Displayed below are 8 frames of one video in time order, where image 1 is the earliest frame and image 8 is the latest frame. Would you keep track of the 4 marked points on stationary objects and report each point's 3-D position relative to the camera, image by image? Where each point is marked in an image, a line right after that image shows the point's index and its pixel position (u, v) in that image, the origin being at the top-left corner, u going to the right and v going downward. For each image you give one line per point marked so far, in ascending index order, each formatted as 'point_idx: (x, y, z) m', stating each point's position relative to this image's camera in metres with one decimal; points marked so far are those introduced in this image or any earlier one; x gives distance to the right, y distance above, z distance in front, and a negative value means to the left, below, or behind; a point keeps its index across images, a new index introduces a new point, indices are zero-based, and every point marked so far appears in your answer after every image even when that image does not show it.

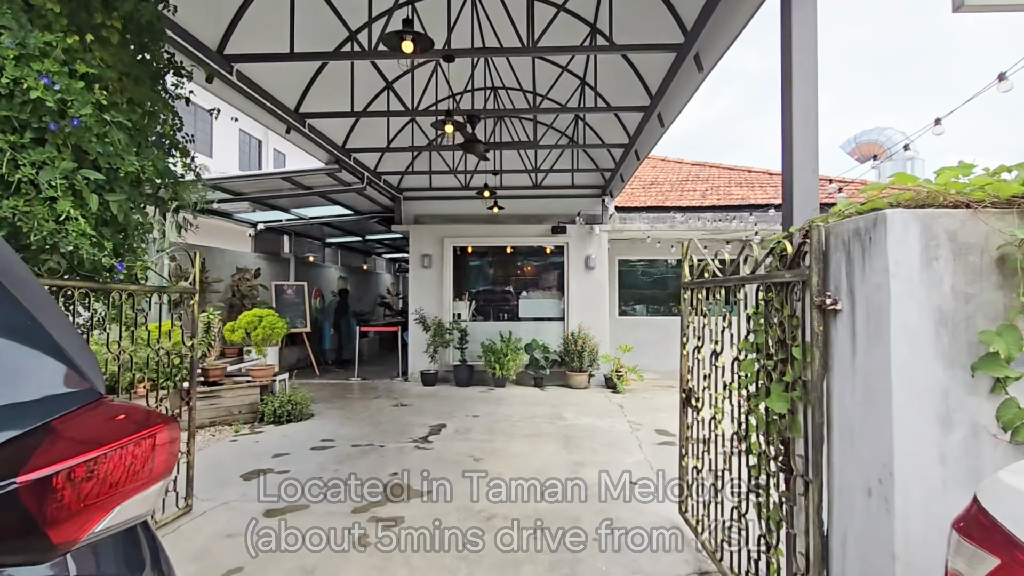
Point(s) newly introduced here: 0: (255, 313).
0: (-3.0, -0.3, +5.9) m
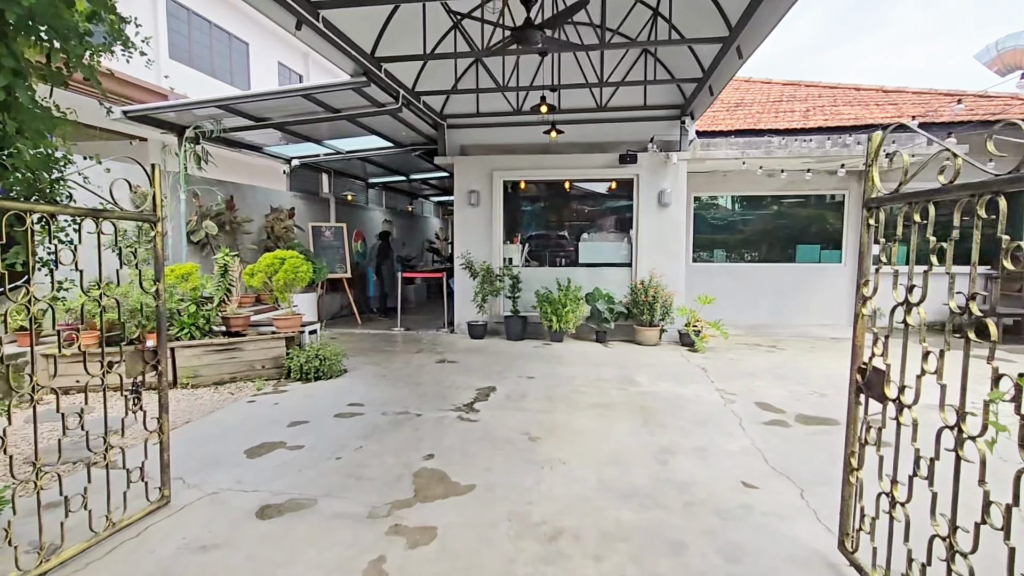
0: (-2.4, +0.3, +5.2) m
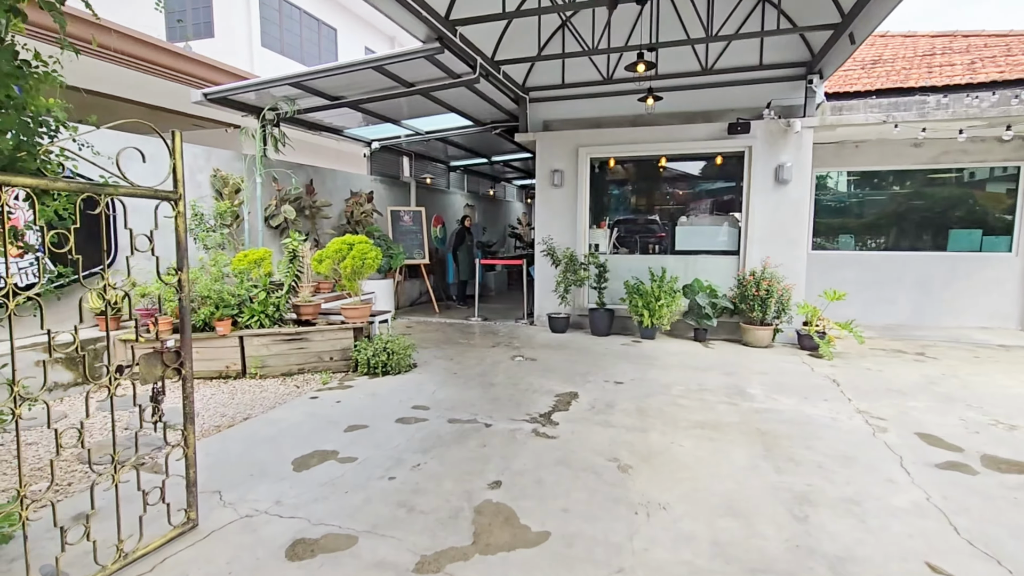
0: (-1.6, +0.5, +4.8) m
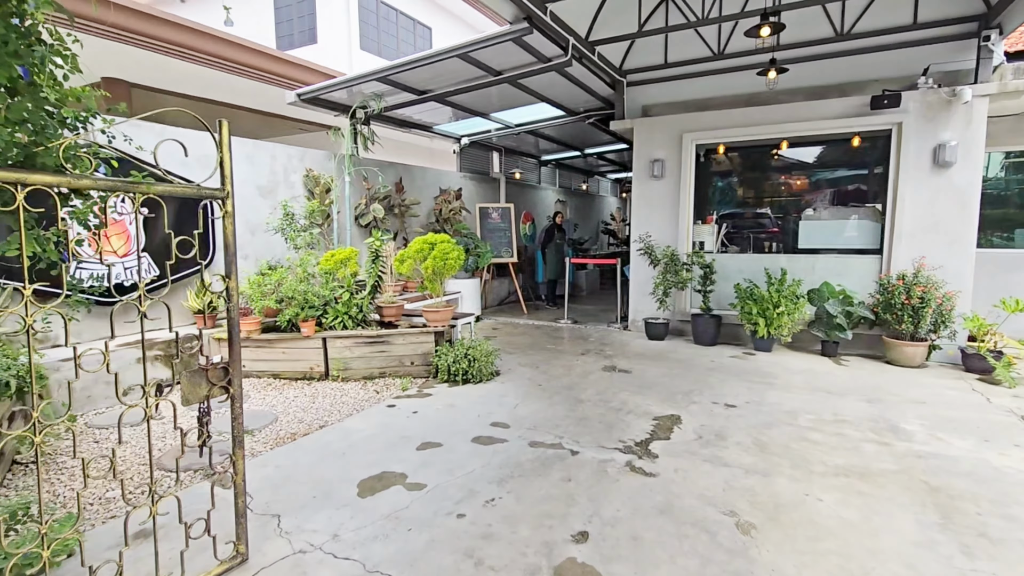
0: (-0.8, +0.4, +4.6) m
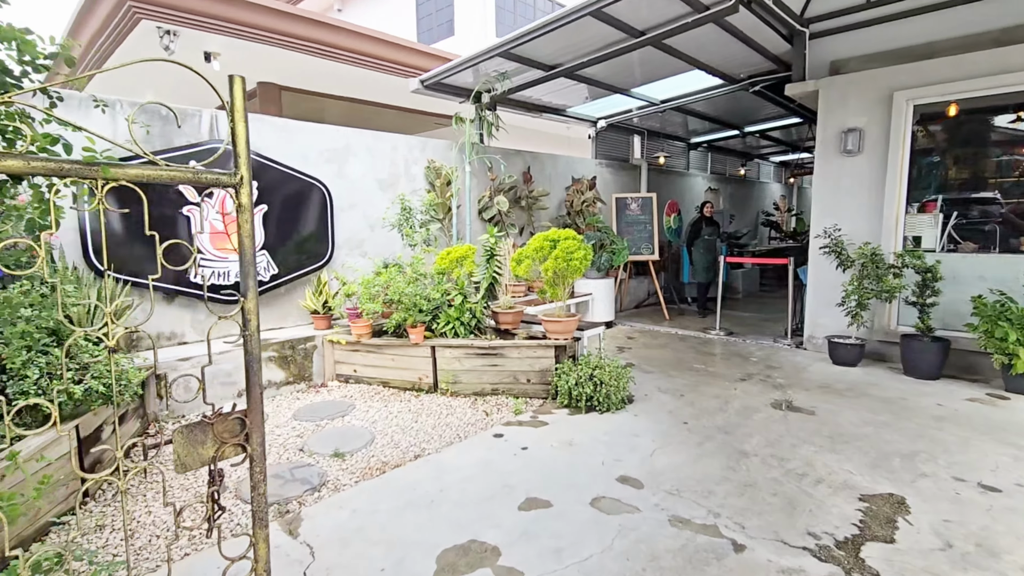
0: (+0.3, +0.4, +3.9) m
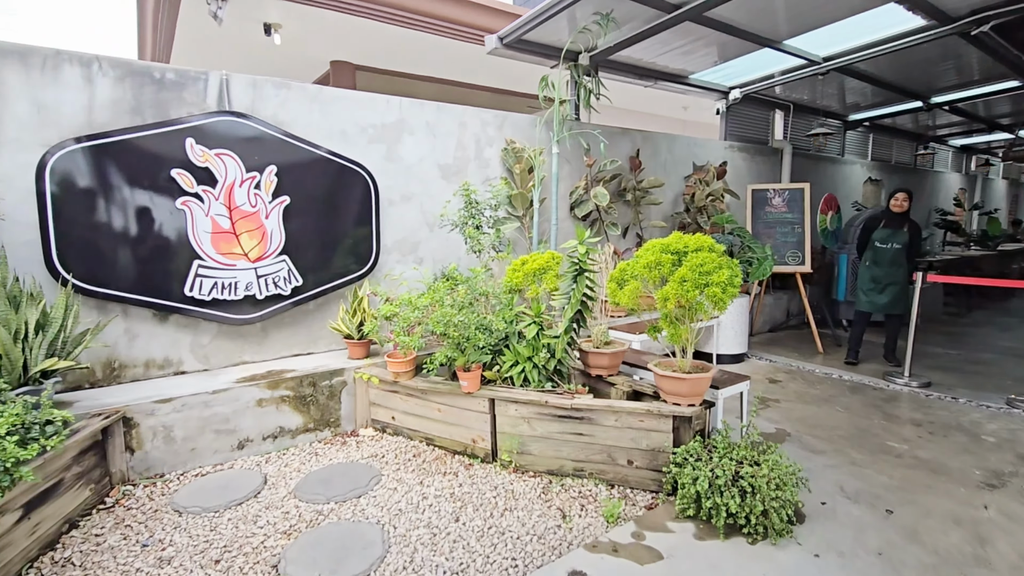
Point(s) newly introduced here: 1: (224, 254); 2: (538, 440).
0: (+0.8, +0.2, +2.5) m
1: (-1.7, +0.2, +3.0) m
2: (+0.1, -0.8, +2.8) m
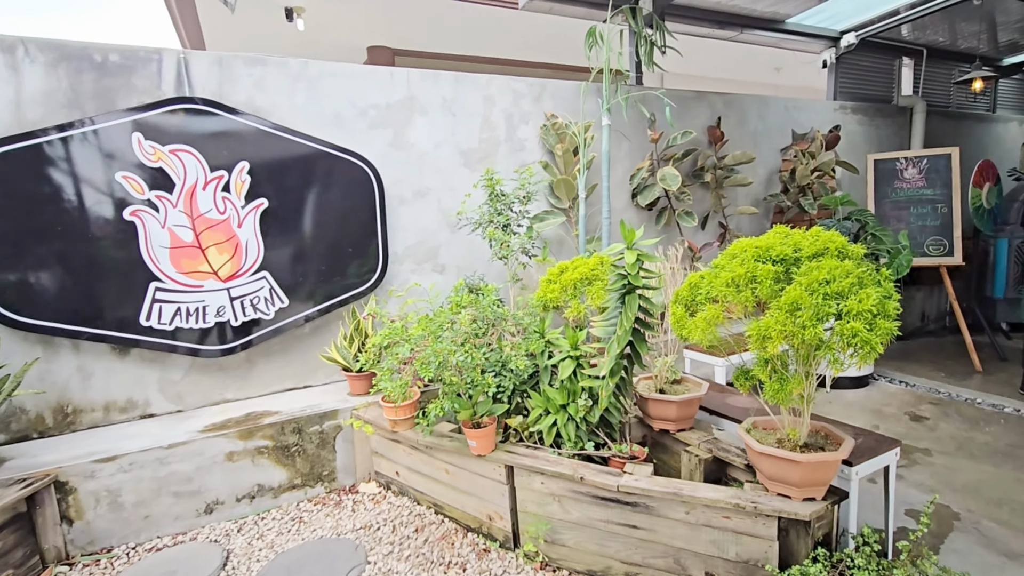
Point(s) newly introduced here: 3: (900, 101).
0: (+0.8, +0.1, +1.6) m
1: (-1.6, +0.1, +2.5) m
2: (+0.2, -0.9, +2.0) m
3: (+4.0, +1.9, +5.2) m
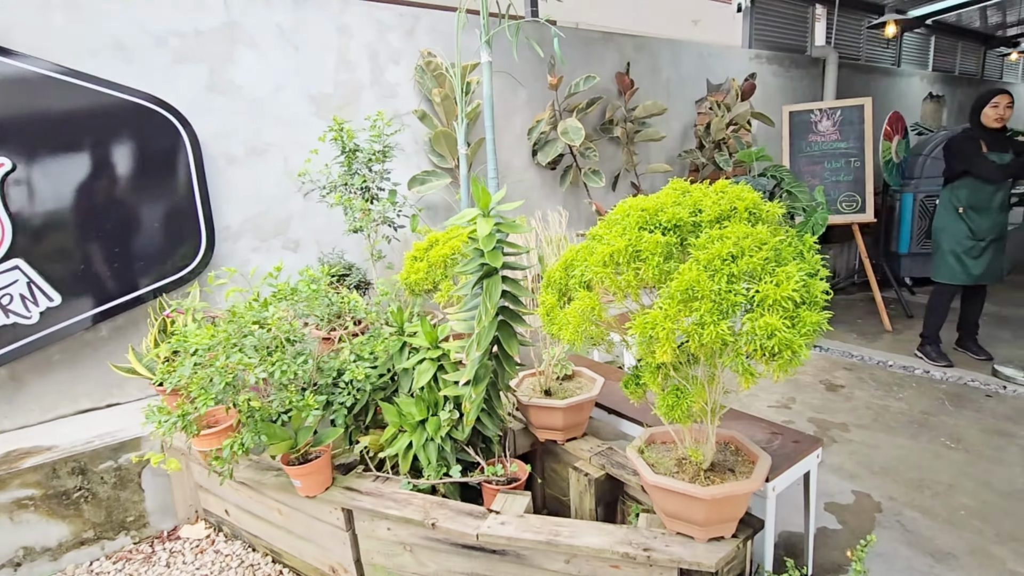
0: (+0.3, +0.2, +1.1) m
1: (-2.1, +0.1, +1.7) m
2: (-0.2, -0.9, +1.5) m
3: (+3.0, +2.3, +5.0) m
